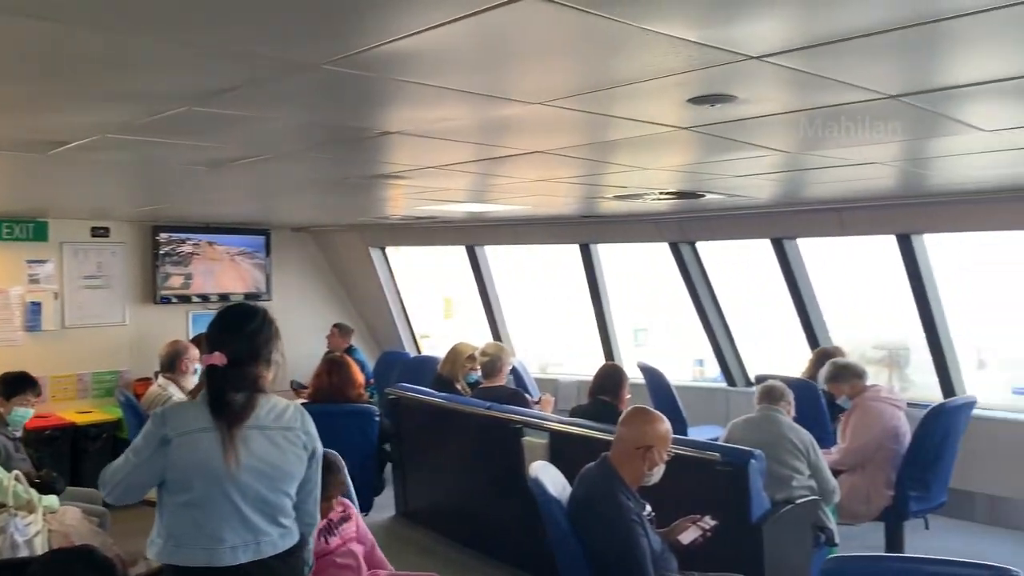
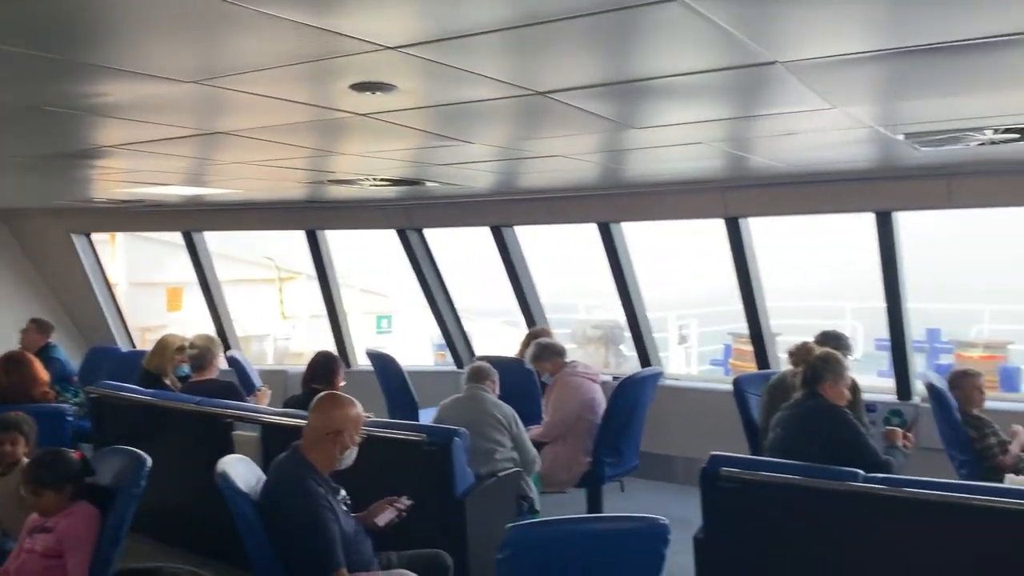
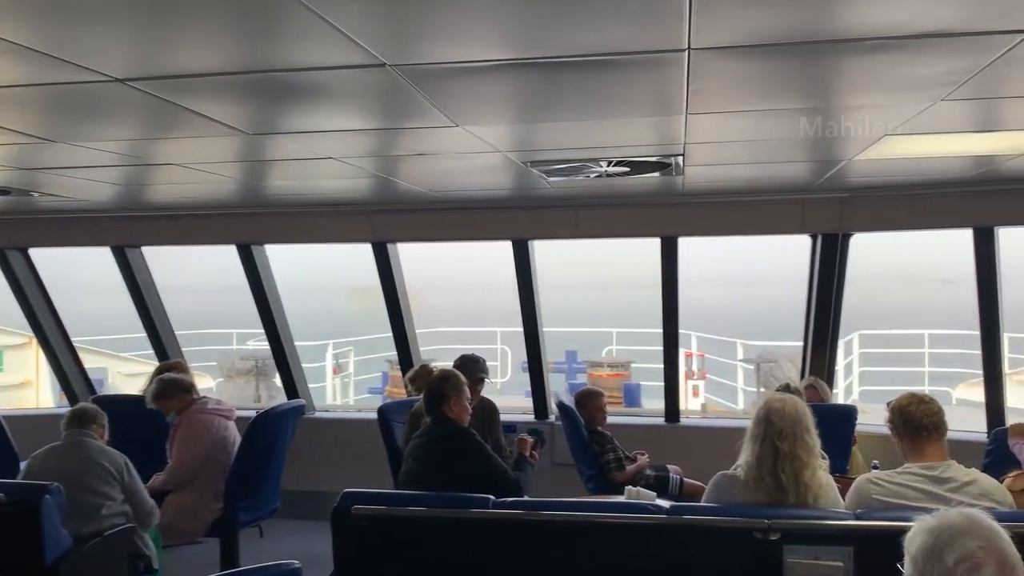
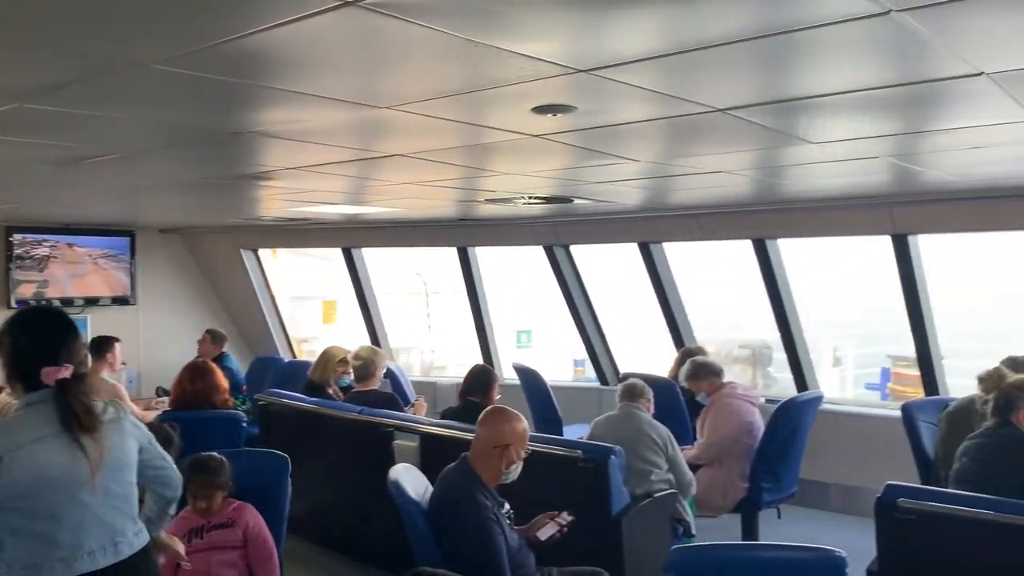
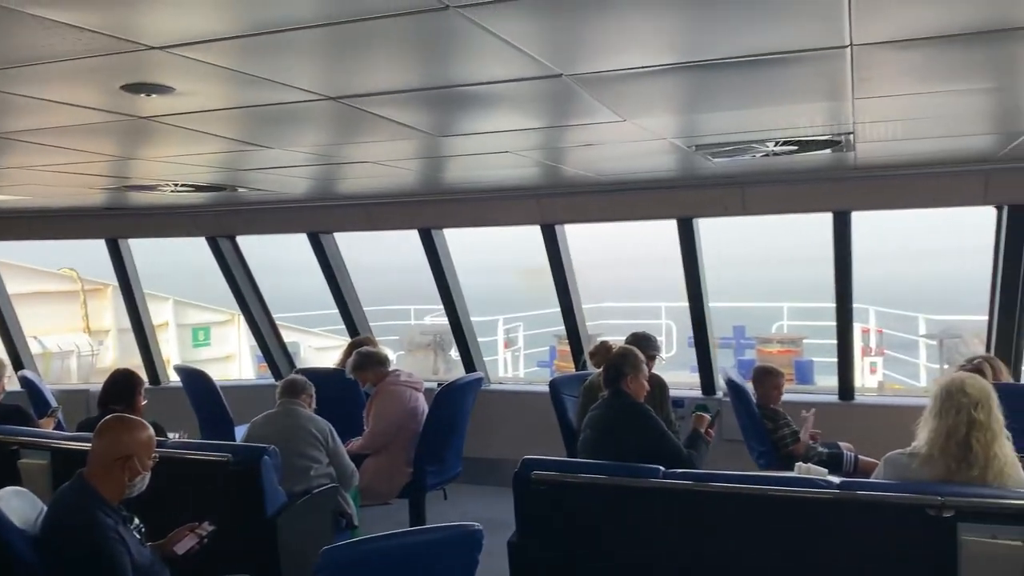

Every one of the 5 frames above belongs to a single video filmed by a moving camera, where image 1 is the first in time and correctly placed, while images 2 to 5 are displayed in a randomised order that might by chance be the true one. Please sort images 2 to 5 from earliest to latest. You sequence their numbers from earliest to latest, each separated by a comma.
4, 2, 5, 3
